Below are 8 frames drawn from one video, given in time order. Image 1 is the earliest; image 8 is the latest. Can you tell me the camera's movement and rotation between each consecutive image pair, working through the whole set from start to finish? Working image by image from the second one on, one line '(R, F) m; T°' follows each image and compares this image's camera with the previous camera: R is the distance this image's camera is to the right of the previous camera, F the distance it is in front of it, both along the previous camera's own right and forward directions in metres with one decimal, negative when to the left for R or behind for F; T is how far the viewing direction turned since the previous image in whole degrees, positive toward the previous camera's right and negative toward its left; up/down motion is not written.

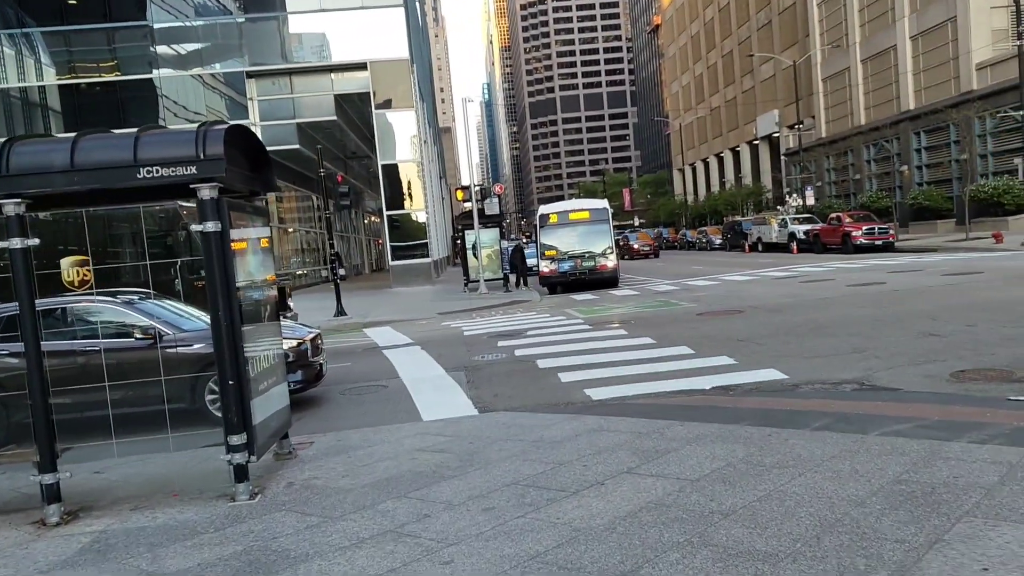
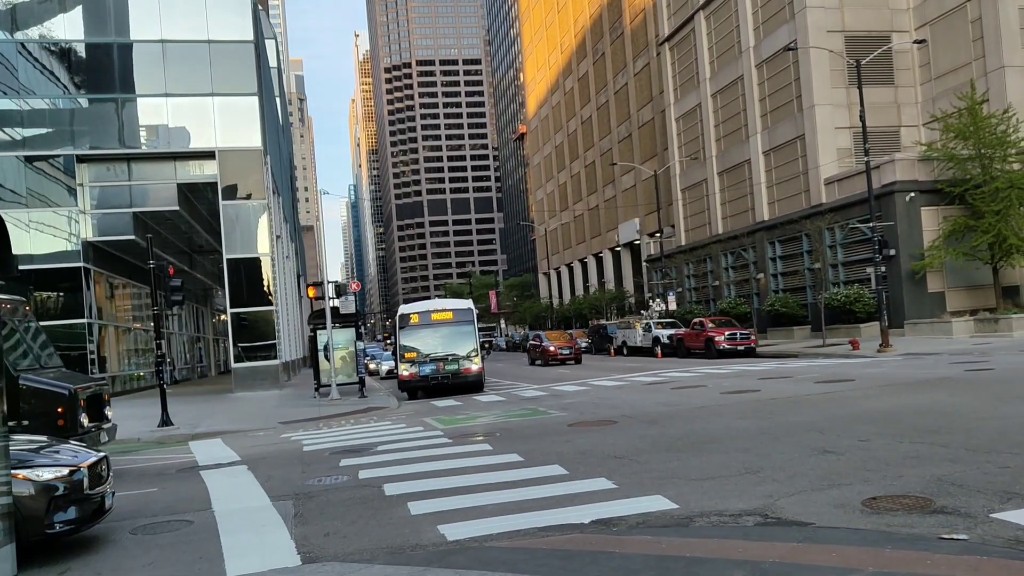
(+0.2, +1.4) m; +9°
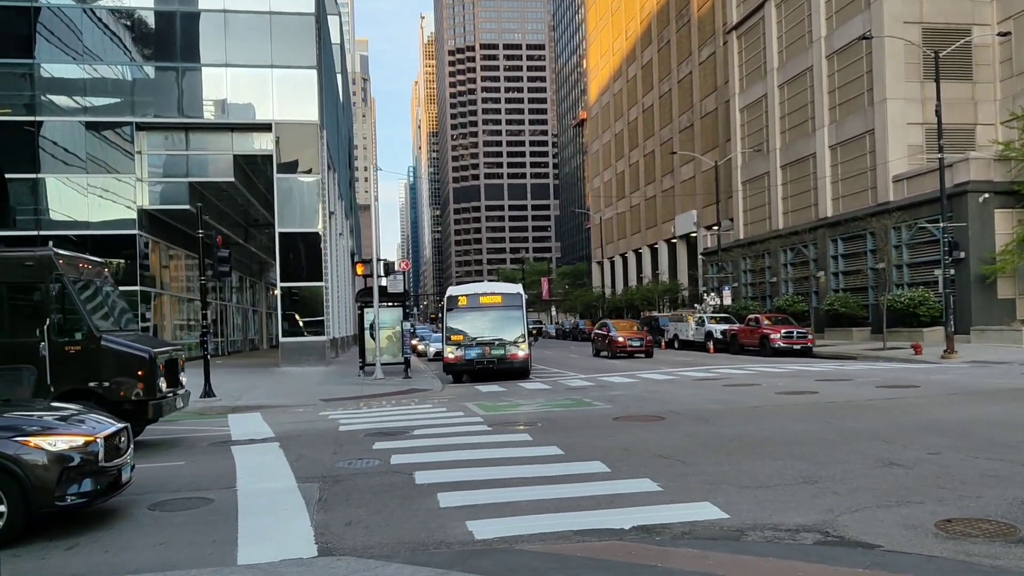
(+0.1, +0.5) m; -3°
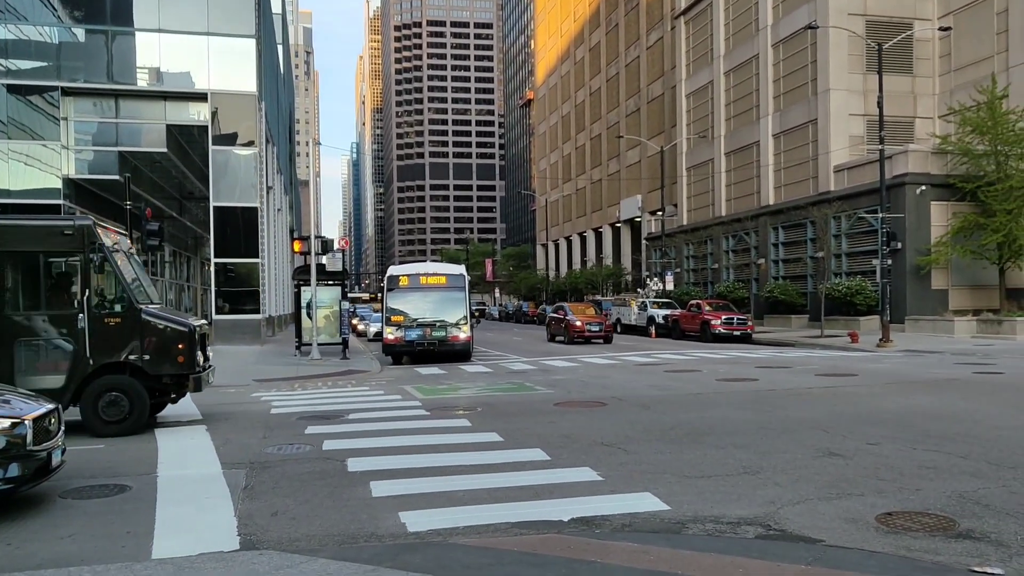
(0.0, +0.3) m; +4°
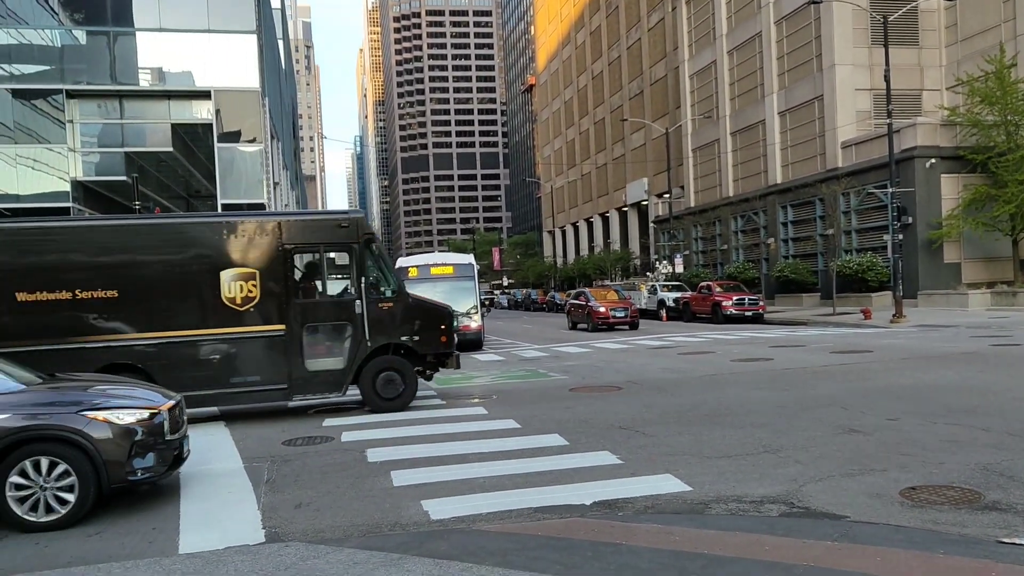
(0.0, 0.0) m; -1°
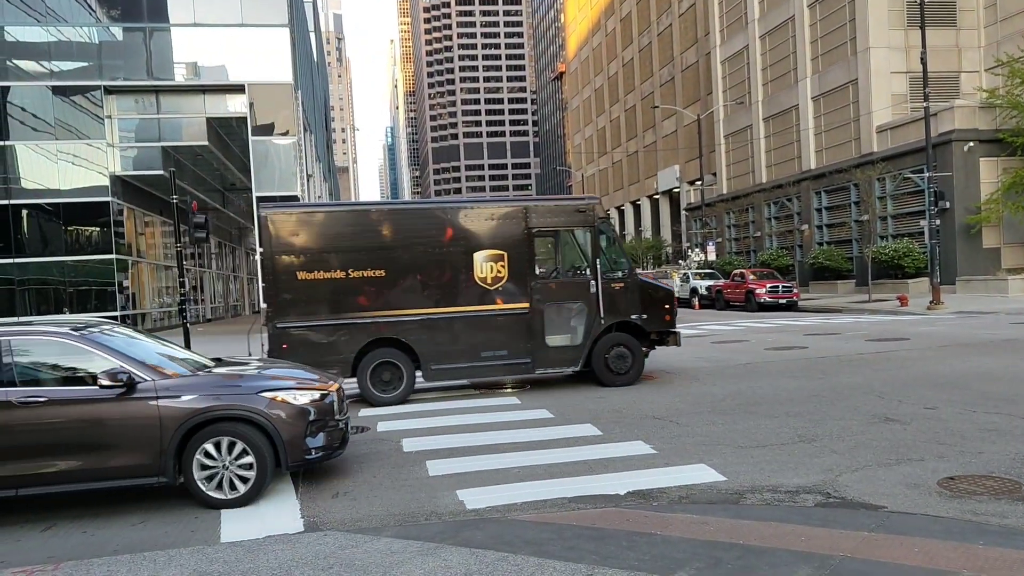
(0.0, 0.0) m; -2°
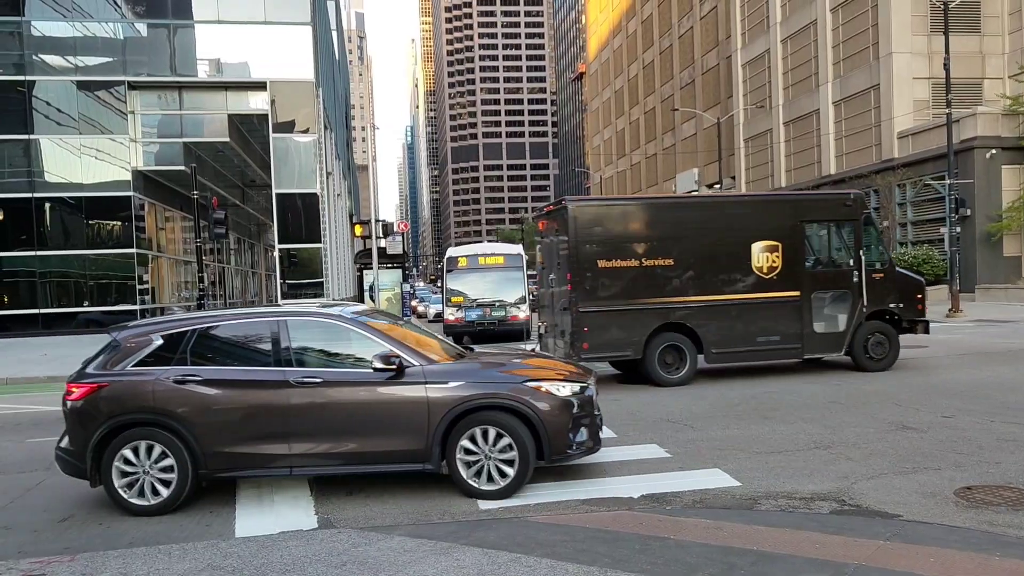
(0.0, 0.0) m; -1°
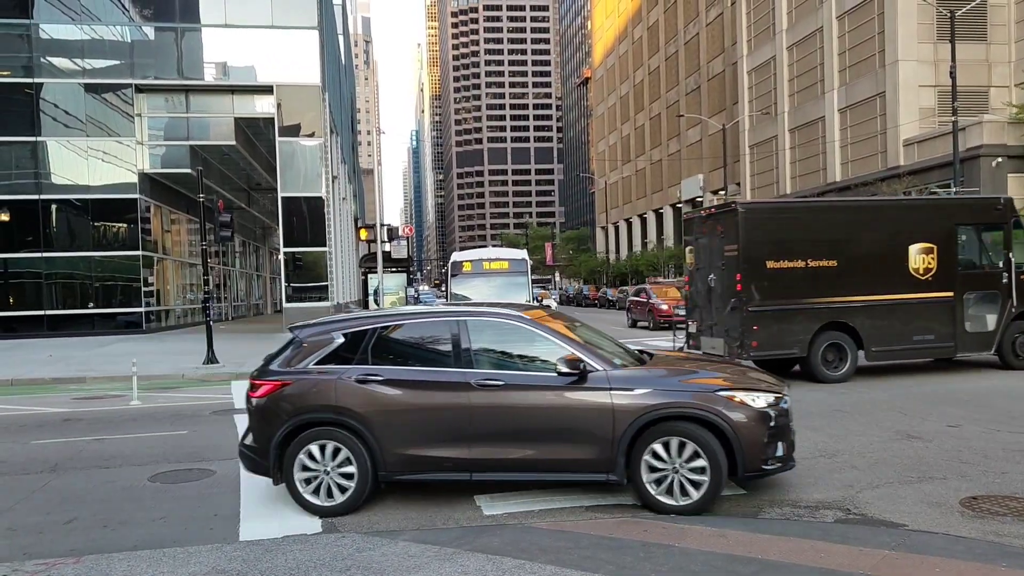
(0.0, 0.0) m; 0°
